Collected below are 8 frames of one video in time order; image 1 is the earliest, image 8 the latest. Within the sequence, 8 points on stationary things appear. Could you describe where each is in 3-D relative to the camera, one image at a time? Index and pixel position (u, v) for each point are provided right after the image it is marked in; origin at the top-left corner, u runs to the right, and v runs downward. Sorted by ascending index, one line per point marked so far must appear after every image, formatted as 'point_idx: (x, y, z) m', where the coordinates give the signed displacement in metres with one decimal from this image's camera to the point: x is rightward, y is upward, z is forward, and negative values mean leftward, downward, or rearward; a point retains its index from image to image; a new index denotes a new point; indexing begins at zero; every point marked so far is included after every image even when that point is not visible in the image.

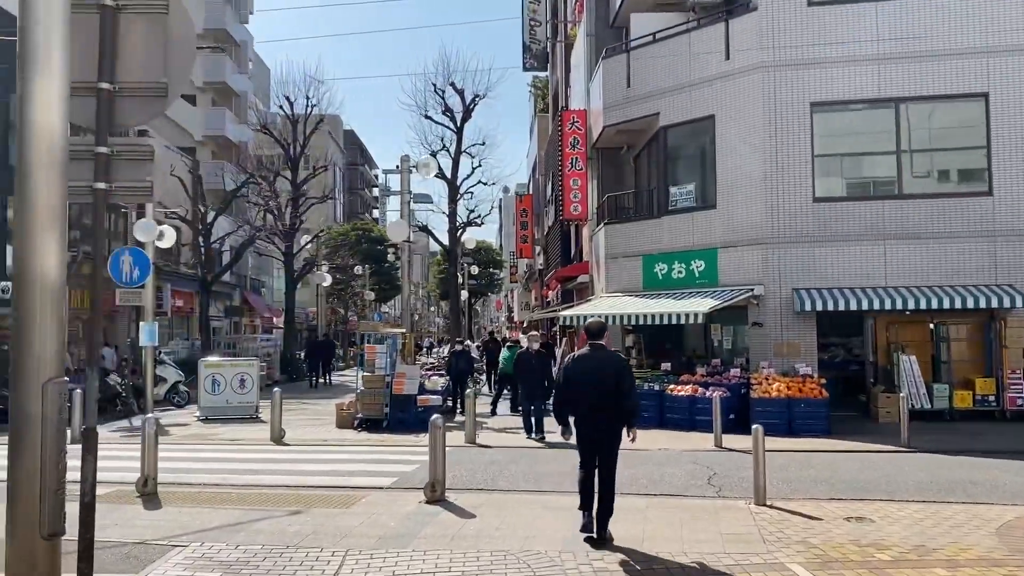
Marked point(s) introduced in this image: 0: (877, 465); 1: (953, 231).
0: (+5.5, -2.6, +13.6) m
1: (+9.0, +1.1, +18.1) m
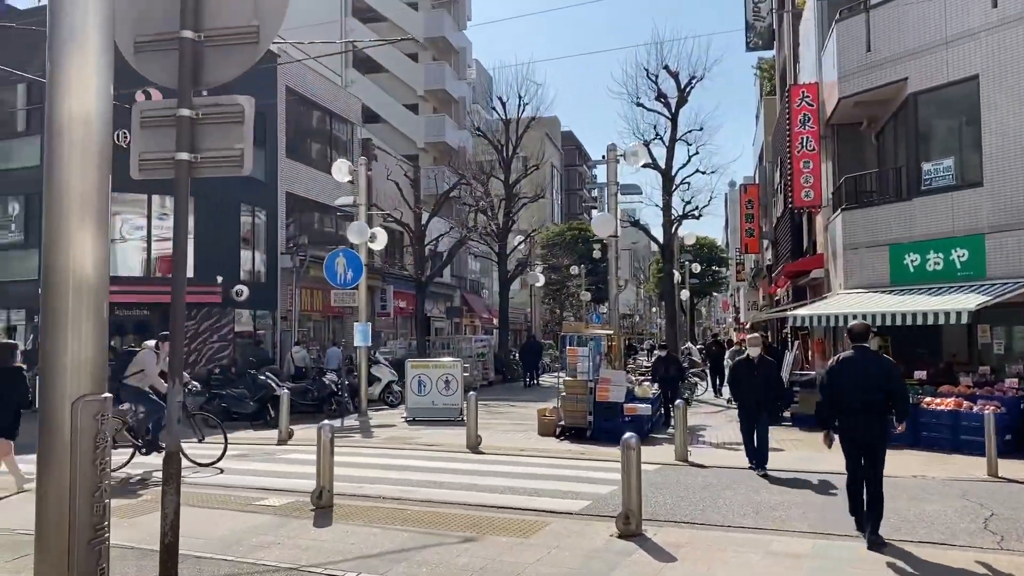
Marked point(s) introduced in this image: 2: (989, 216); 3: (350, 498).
0: (+8.2, -2.4, +10.1) m
1: (+12.7, +1.3, +13.6) m
2: (+9.4, +1.4, +17.1) m
3: (-2.1, -2.7, +11.2) m
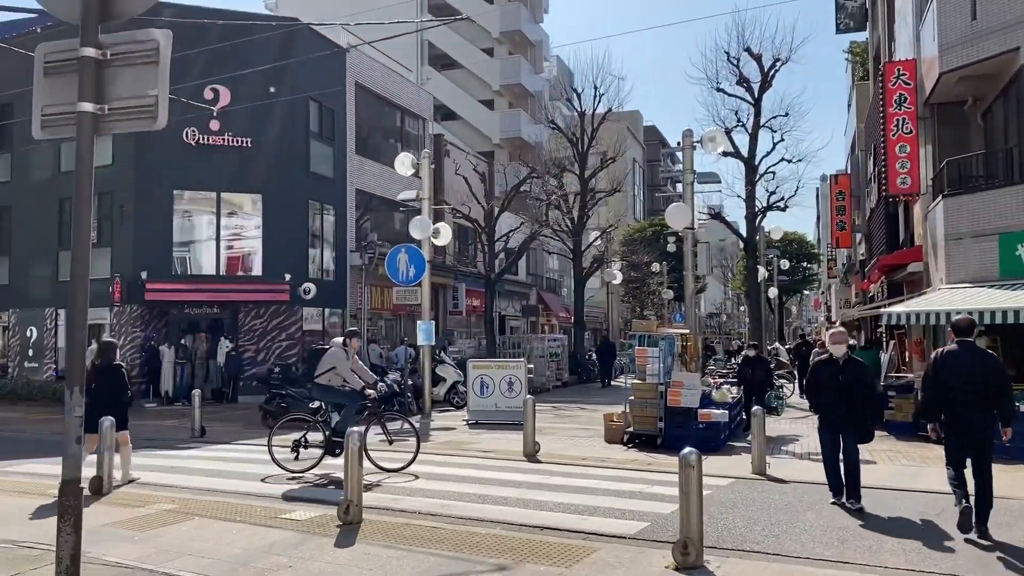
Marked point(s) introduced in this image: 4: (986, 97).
0: (+8.6, -2.3, +8.1) m
1: (+13.5, +1.4, +11.2) m
2: (+10.5, +1.5, +15.0) m
3: (-1.5, -2.7, +10.3) m
4: (+10.9, +4.4, +19.8) m
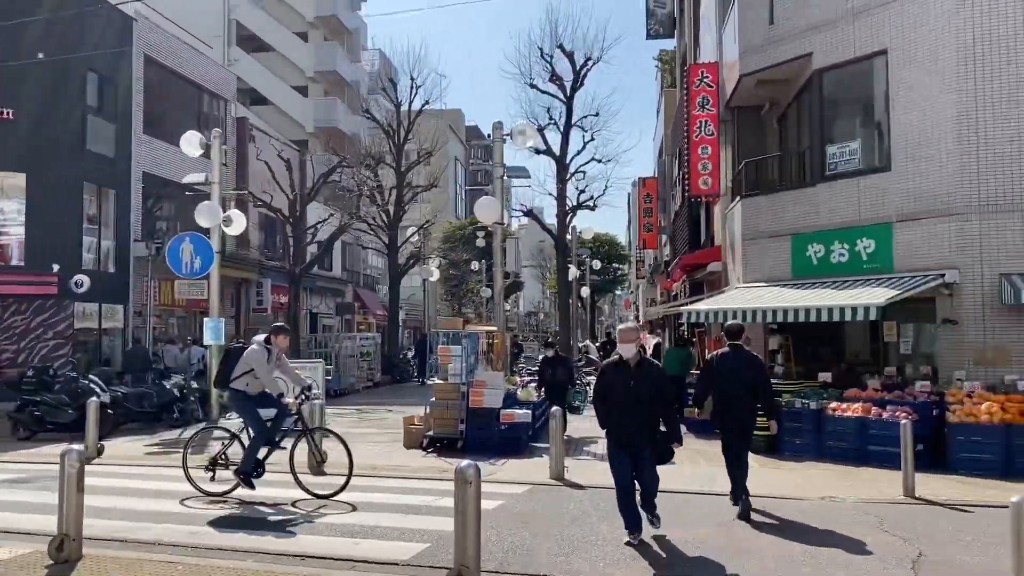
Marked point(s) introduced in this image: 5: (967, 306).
0: (+6.5, -2.3, +8.5) m
1: (+10.6, +1.4, +12.5) m
2: (+7.0, +1.5, +15.6) m
3: (-3.9, -2.5, +8.6) m
4: (+6.4, +4.4, +20.4) m
5: (+7.5, -0.3, +14.3) m
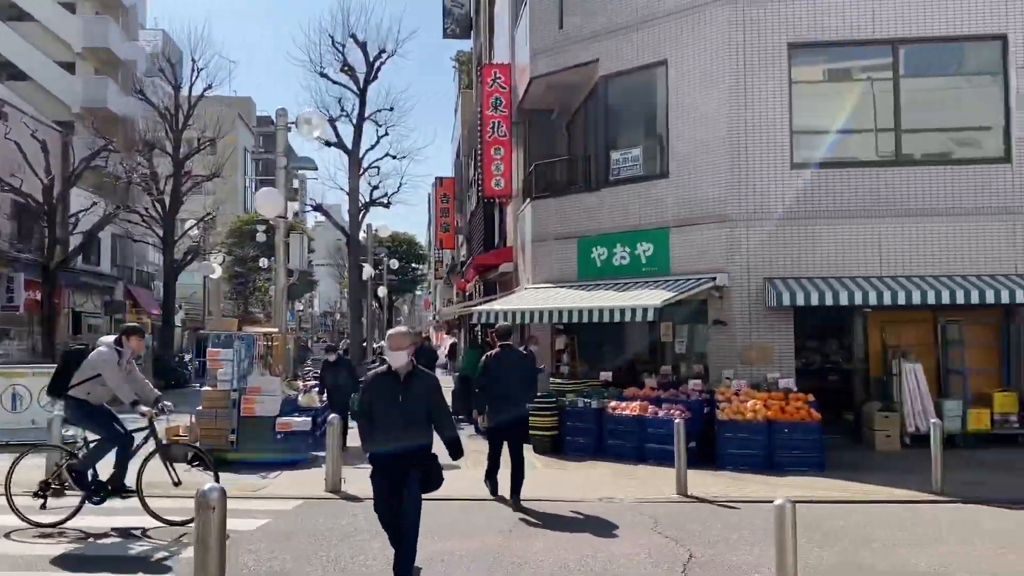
0: (+4.1, -2.4, +9.2) m
1: (+7.3, +1.3, +14.0) m
2: (+3.1, +1.5, +16.2) m
3: (-6.0, -2.5, +6.8) m
4: (+1.4, +4.4, +20.8) m
5: (+3.9, -0.4, +15.0) m
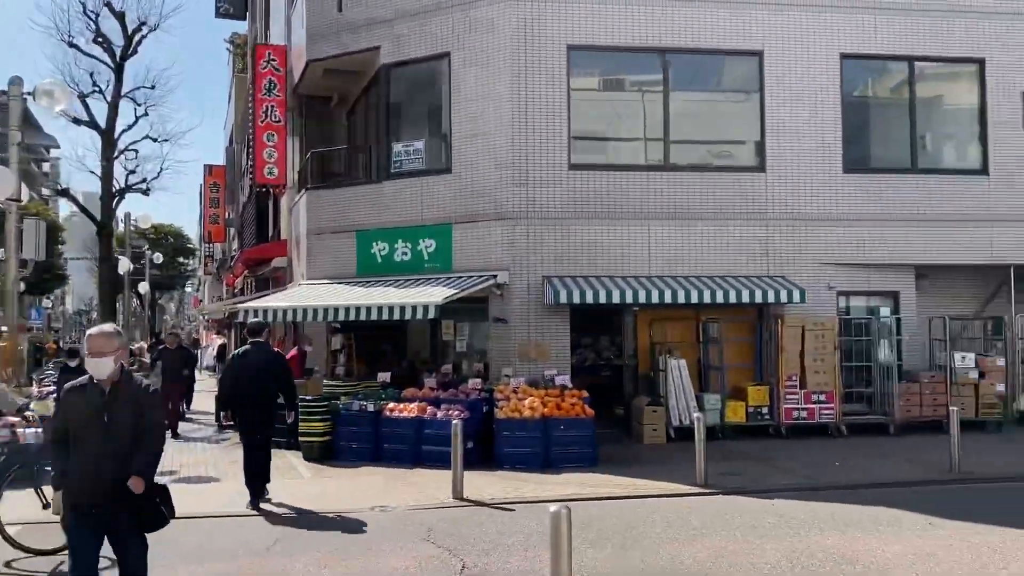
0: (+1.7, -2.3, +9.3) m
1: (+3.6, +1.3, +14.7) m
2: (-1.0, +1.5, +15.9) m
3: (-7.5, -2.4, +4.5) m
4: (-3.7, +4.4, +19.9) m
5: (0.0, -0.3, +14.9) m
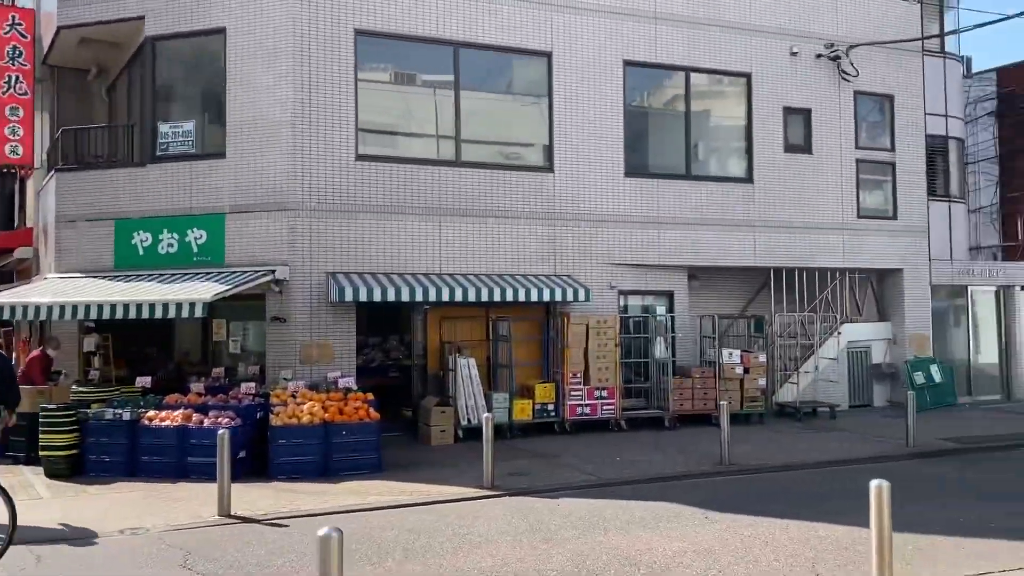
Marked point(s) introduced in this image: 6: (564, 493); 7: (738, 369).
0: (-0.6, -2.3, +8.9) m
1: (0.0, +1.3, +14.6) m
2: (-4.8, +1.6, +14.6) m
3: (-8.4, -2.3, +2.1) m
4: (-8.3, +4.6, +17.9) m
5: (-3.5, -0.3, +13.9) m
6: (+0.6, -2.2, +9.4) m
7: (+3.8, -1.4, +14.4) m
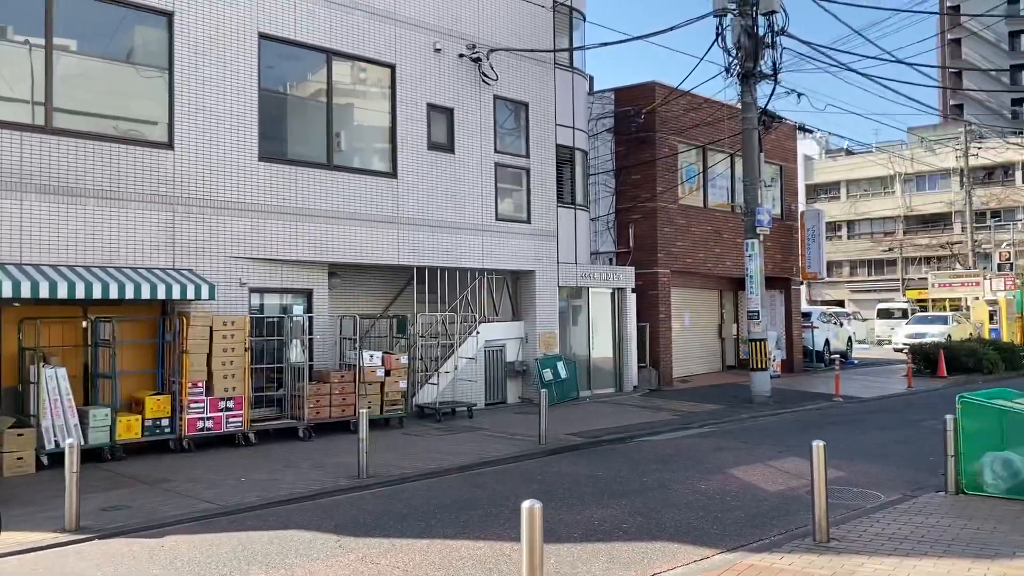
0: (-4.0, -2.2, +7.0) m
1: (-5.6, +1.4, +12.5) m
2: (-10.0, +1.8, +10.5) m
3: (-8.5, -2.1, -2.4) m
4: (-14.5, +4.7, +12.2) m
5: (-8.6, -0.1, +10.4) m
6: (-3.1, -2.2, +7.9) m
7: (-2.1, -1.3, +13.7) m
